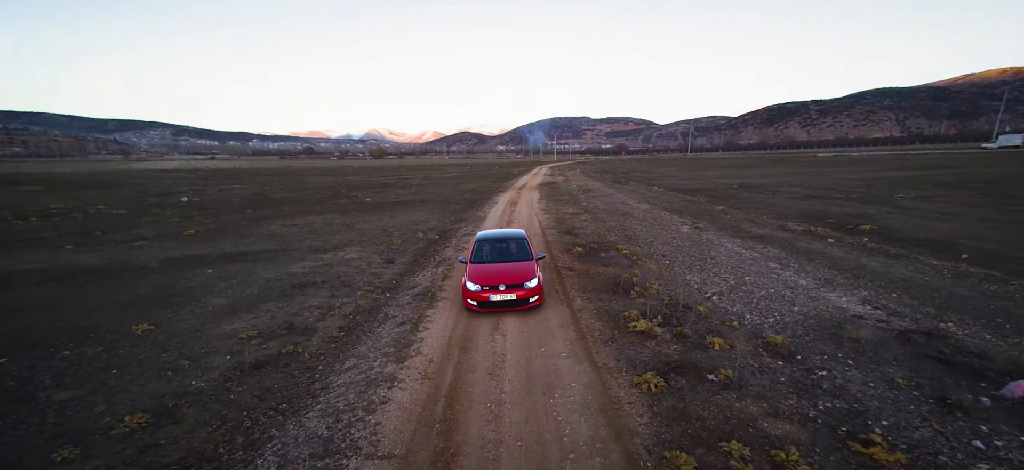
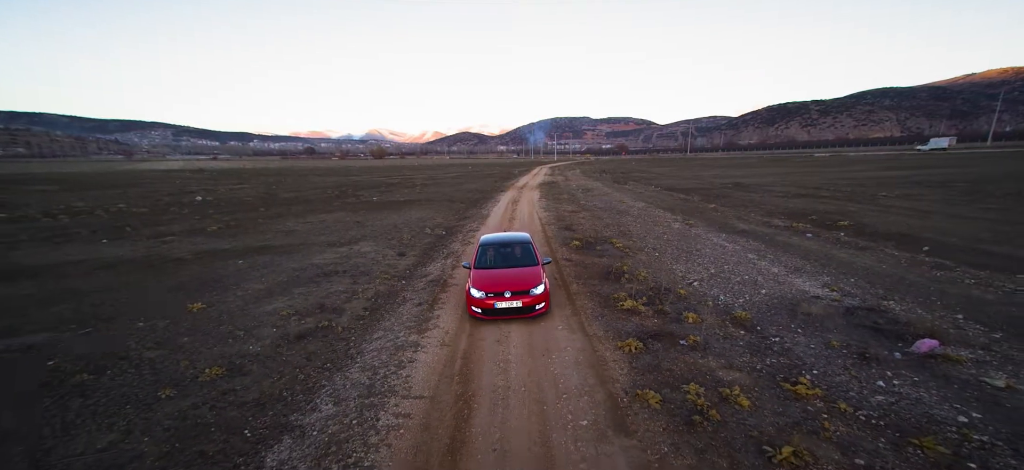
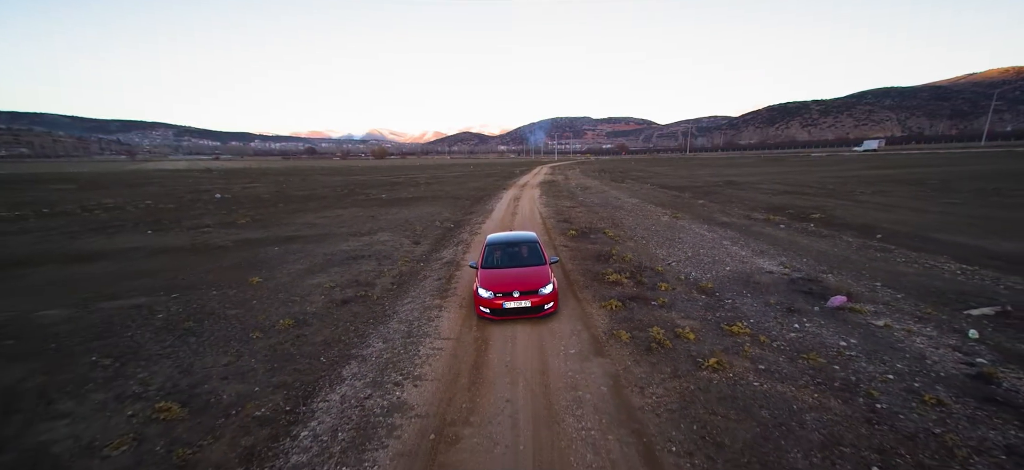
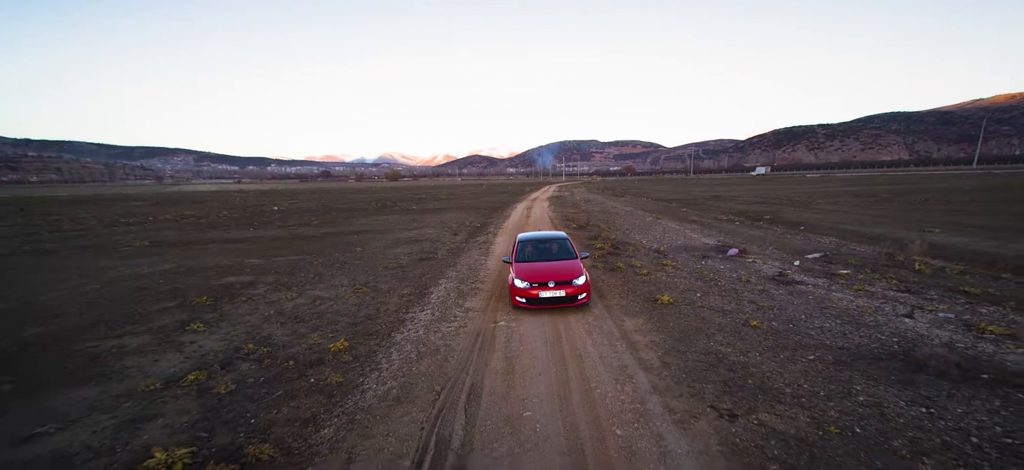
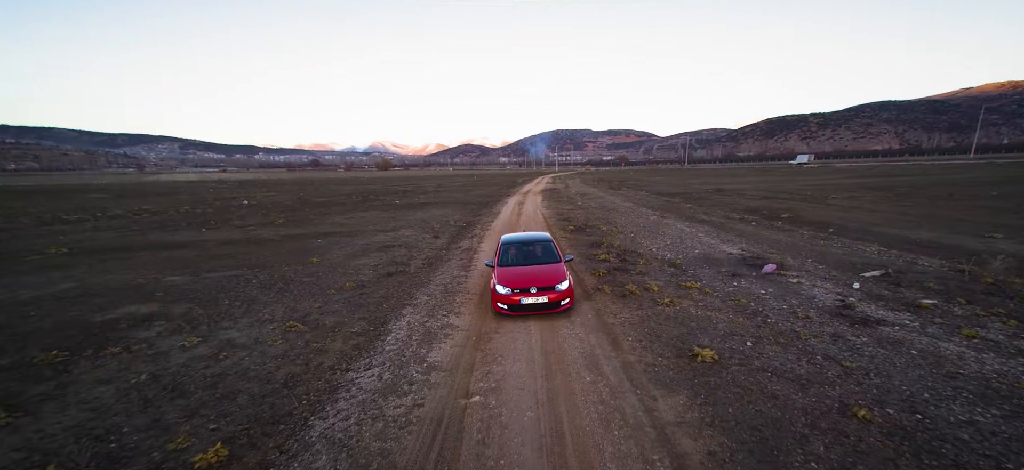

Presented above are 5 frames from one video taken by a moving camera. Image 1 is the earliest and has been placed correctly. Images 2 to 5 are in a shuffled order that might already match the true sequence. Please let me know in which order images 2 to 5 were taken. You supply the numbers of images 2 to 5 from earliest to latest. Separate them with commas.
2, 3, 5, 4
